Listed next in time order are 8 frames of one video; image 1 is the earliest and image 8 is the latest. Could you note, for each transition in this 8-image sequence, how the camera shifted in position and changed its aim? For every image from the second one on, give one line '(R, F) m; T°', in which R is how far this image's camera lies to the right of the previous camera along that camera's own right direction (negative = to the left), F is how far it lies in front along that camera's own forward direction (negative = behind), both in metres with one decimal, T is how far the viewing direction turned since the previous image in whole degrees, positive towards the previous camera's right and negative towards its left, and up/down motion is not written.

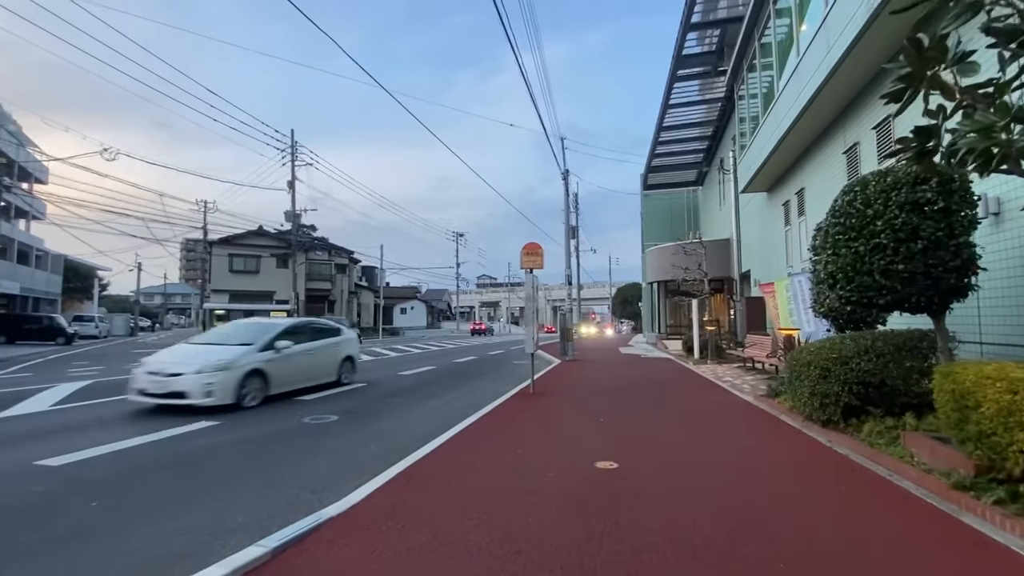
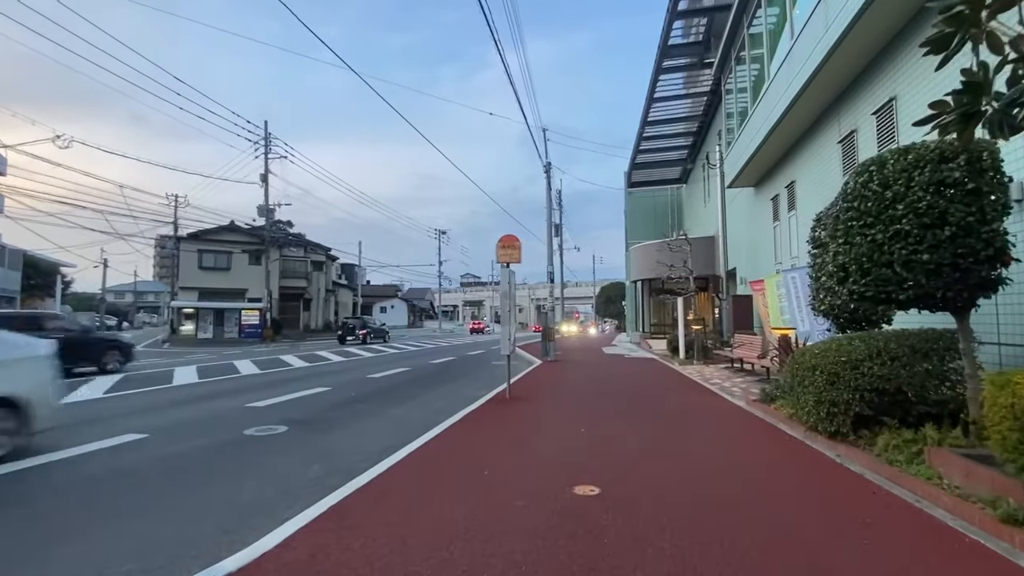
(+0.2, +1.0) m; +2°
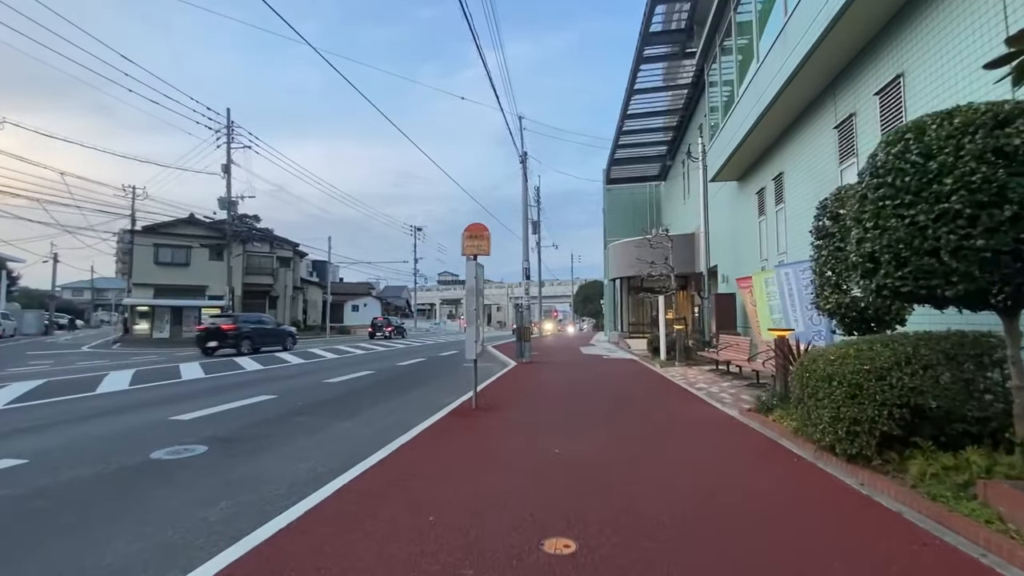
(+0.2, +1.2) m; +3°
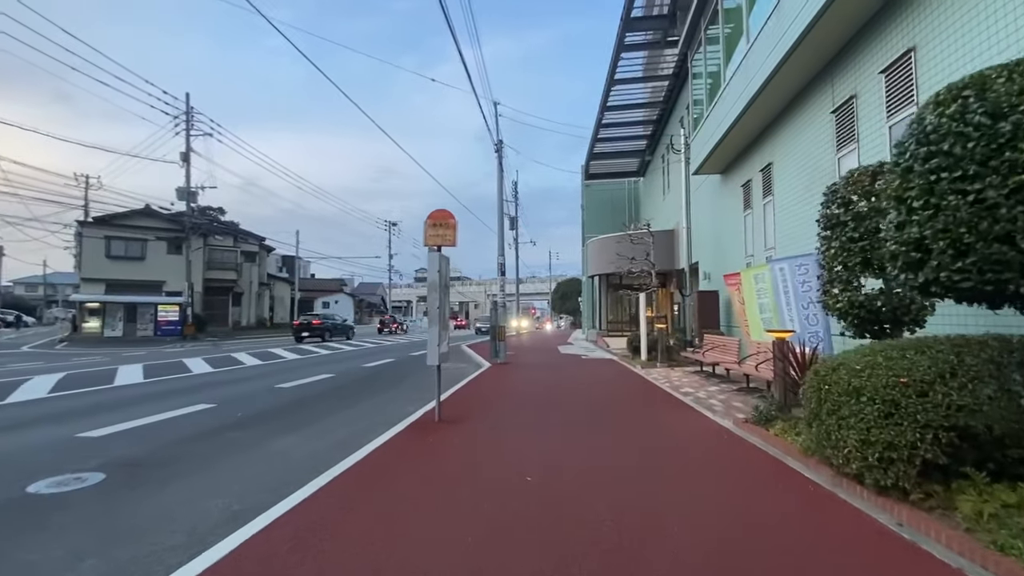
(+0.2, +1.1) m; +3°
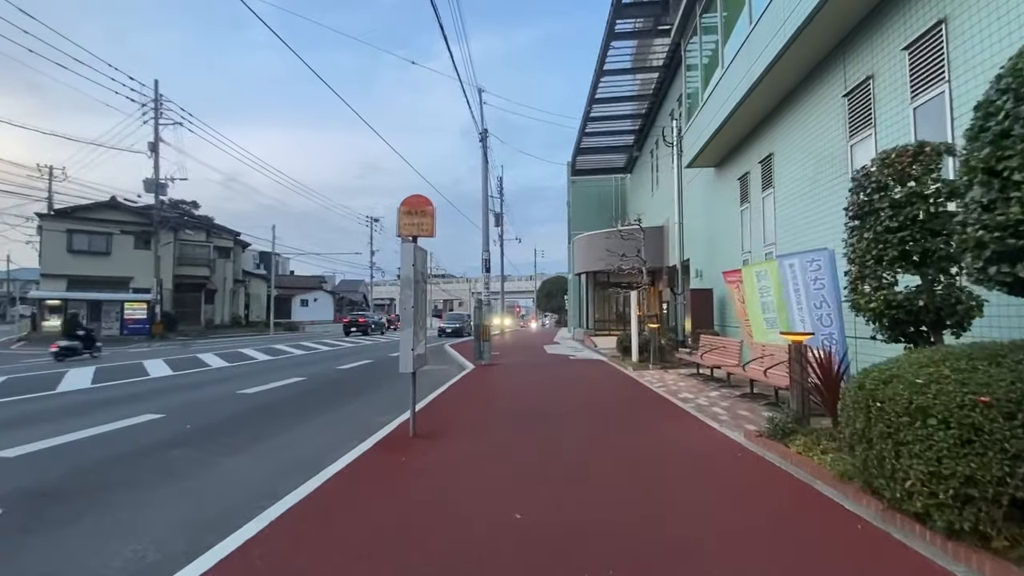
(0.0, +1.0) m; +2°
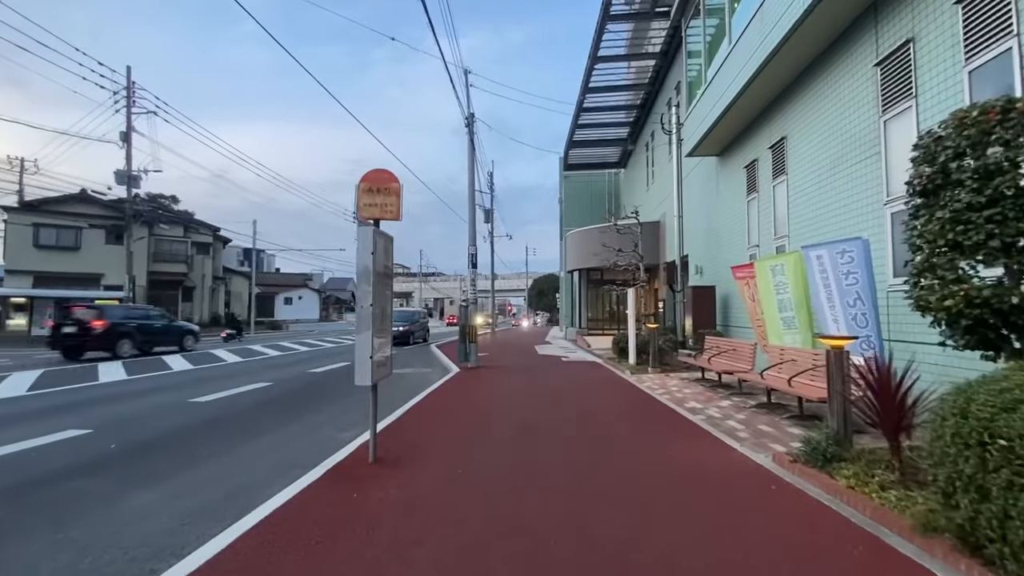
(+0.1, +1.3) m; +1°
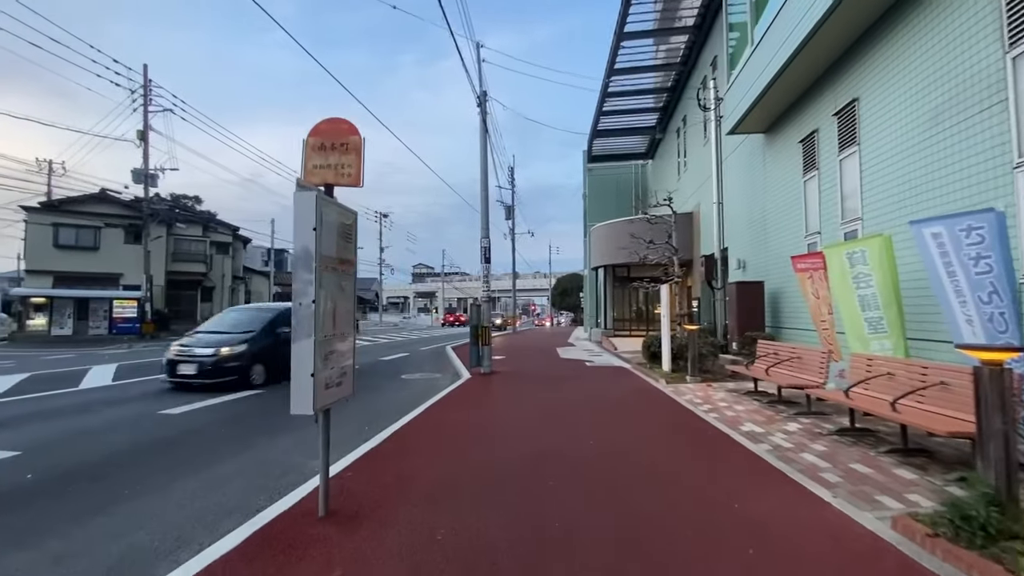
(+0.2, +1.7) m; -3°
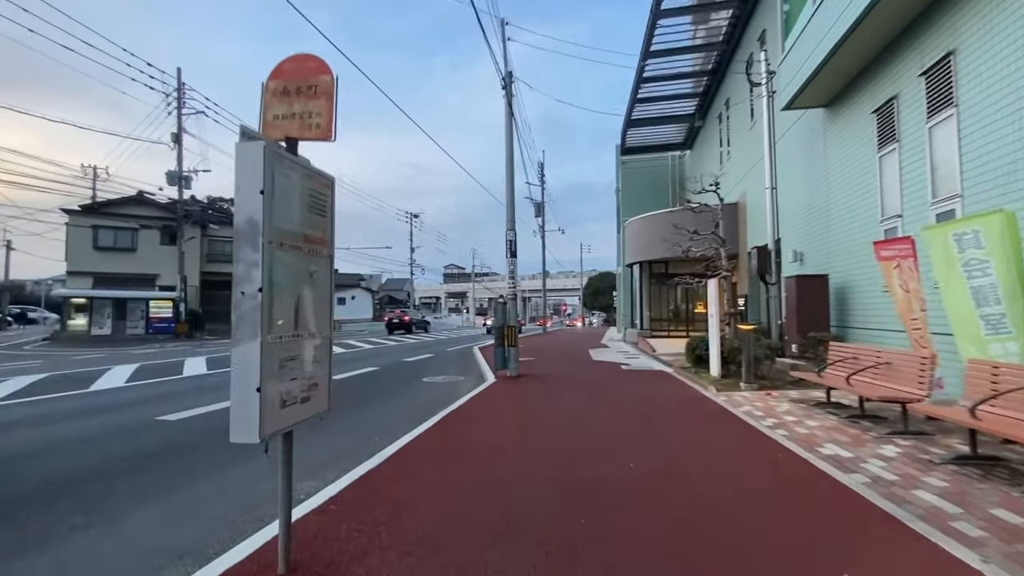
(+0.1, +1.2) m; -4°
